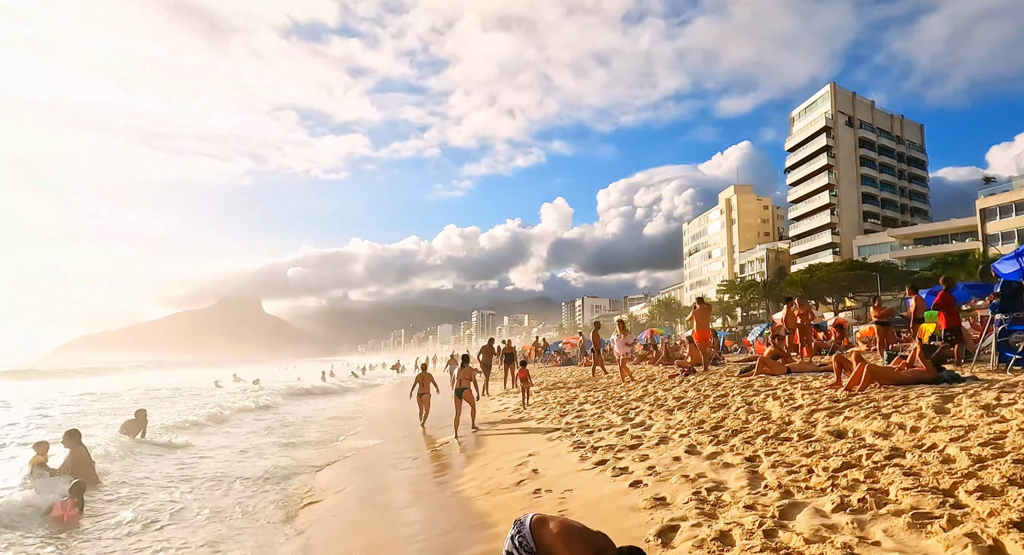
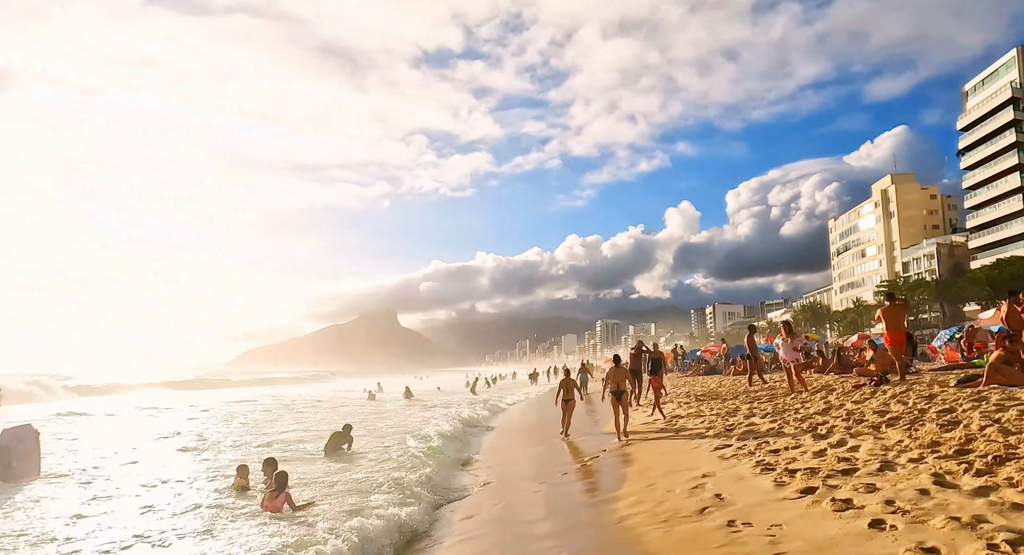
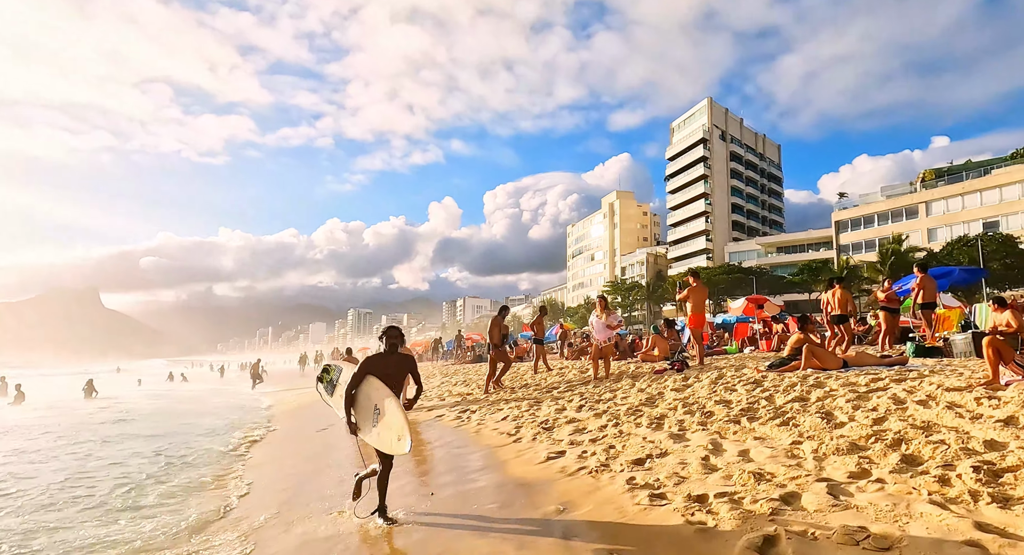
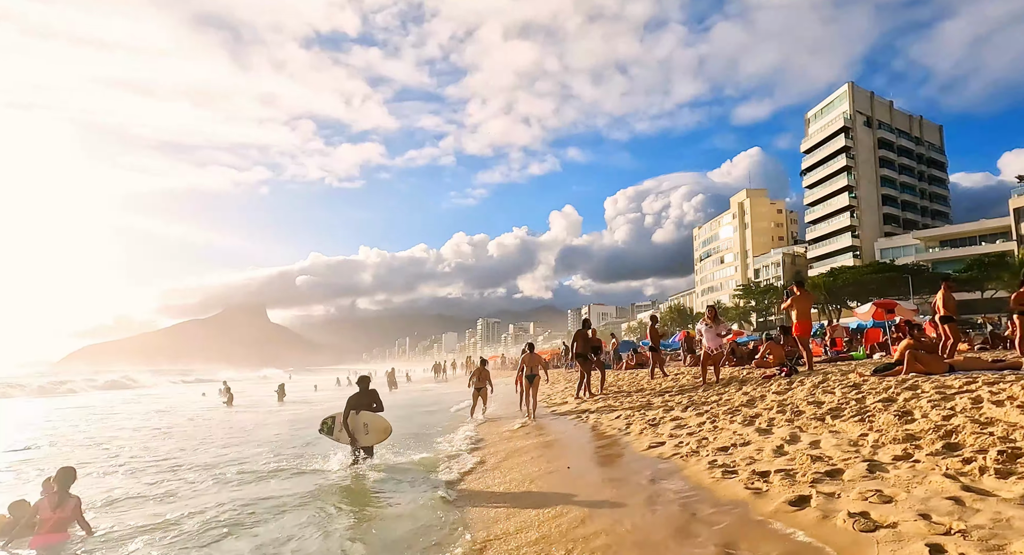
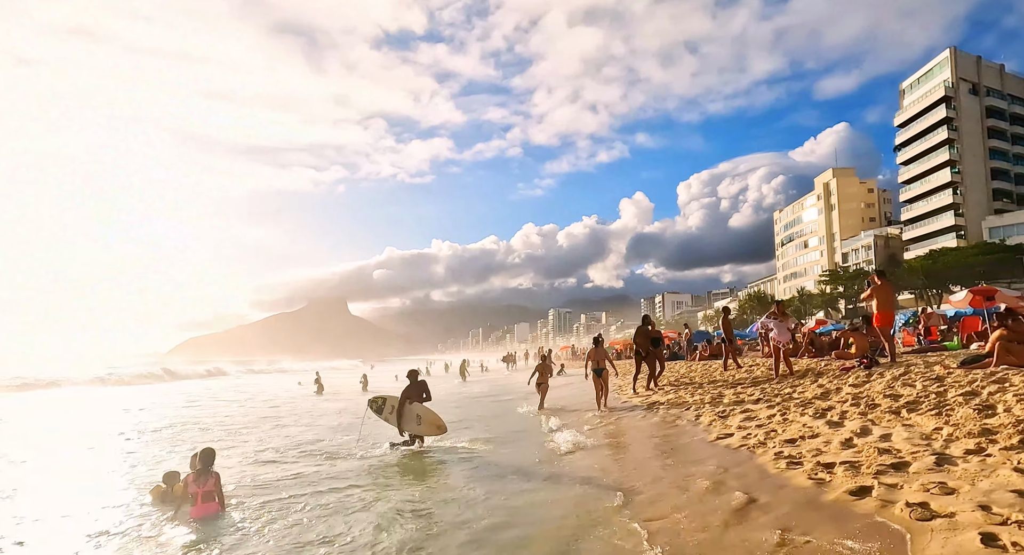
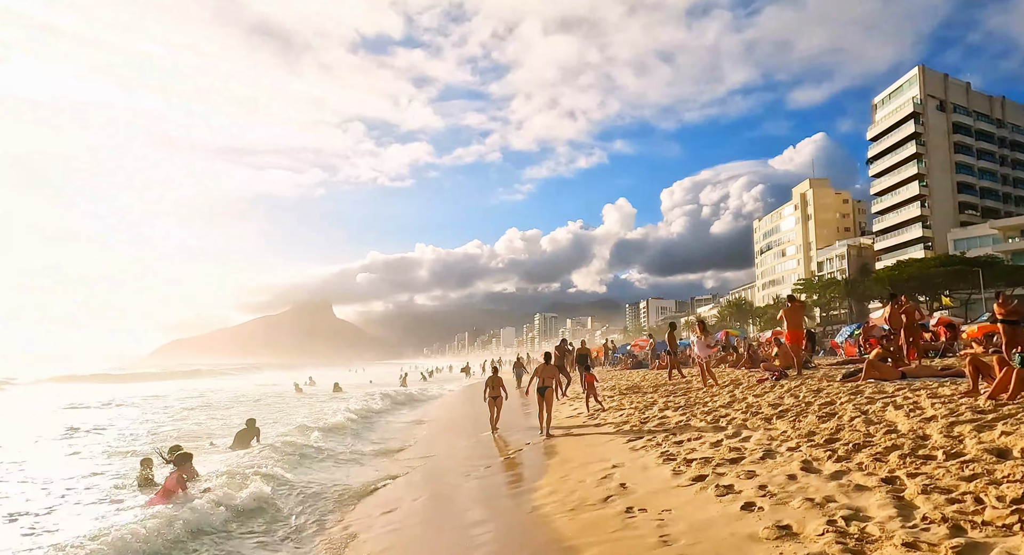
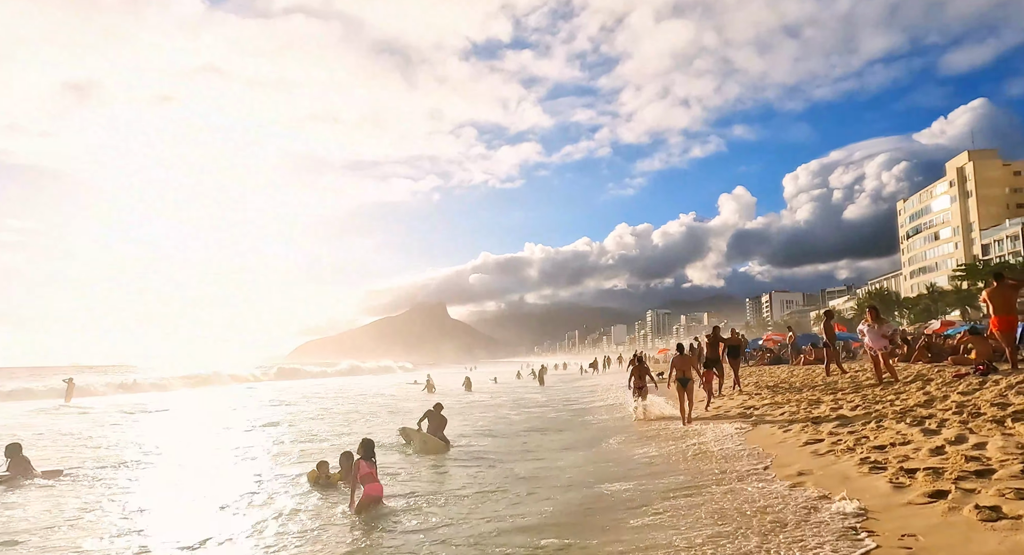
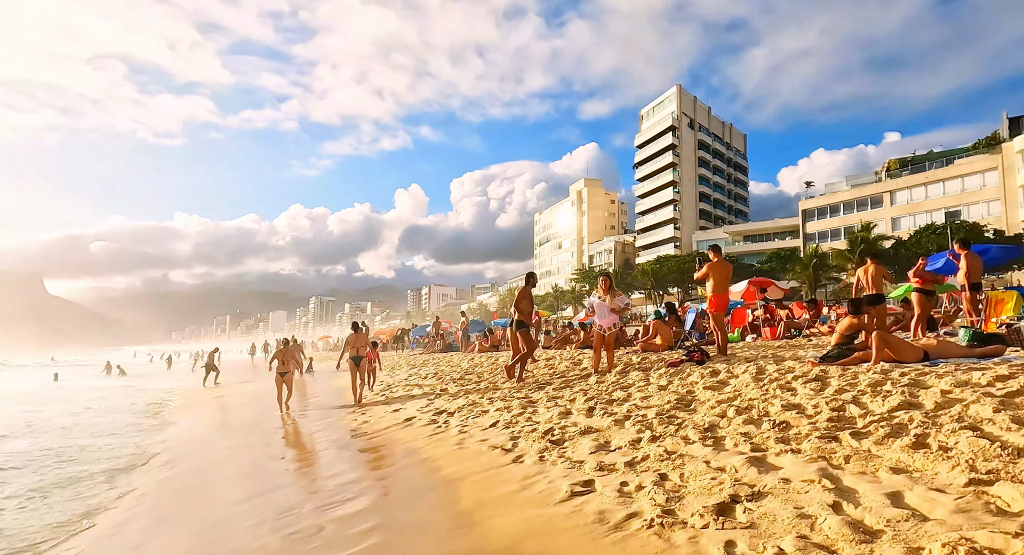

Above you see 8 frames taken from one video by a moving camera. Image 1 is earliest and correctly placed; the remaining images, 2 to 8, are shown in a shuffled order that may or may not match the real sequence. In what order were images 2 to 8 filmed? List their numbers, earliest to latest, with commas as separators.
6, 2, 7, 5, 4, 3, 8
